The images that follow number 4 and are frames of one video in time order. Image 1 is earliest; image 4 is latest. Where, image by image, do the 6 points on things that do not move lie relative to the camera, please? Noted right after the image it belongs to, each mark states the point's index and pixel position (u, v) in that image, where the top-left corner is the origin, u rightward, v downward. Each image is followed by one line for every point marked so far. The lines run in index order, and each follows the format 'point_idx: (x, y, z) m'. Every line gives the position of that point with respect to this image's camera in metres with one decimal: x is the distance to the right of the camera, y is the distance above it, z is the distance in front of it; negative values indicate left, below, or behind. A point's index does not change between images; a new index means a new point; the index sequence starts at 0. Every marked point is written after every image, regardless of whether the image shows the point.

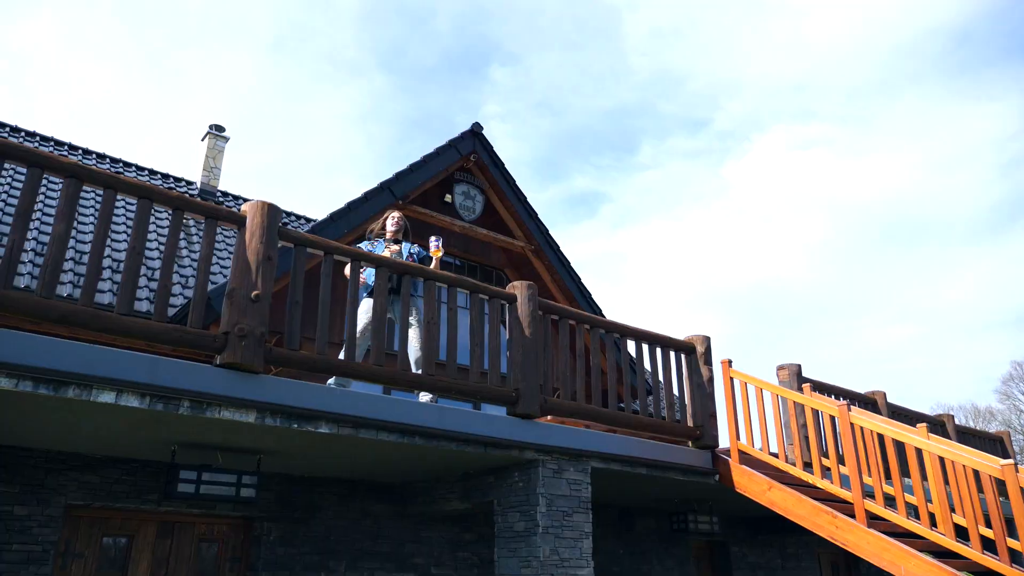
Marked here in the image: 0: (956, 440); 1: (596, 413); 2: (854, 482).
0: (+6.3, -2.2, +10.7) m
1: (+0.7, -1.1, +6.6) m
2: (+2.9, -1.7, +6.4) m
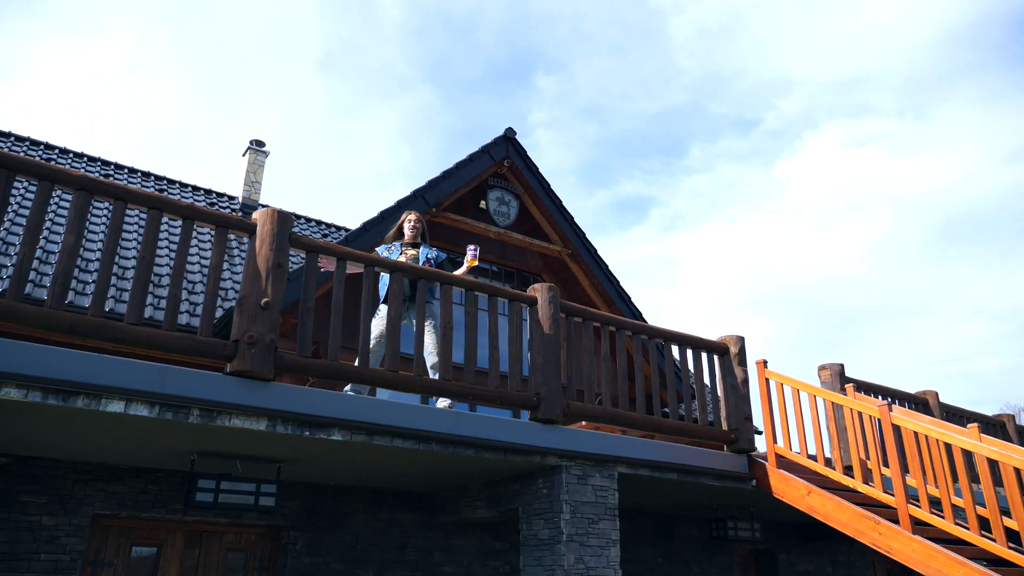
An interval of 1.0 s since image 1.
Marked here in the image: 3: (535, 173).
0: (+6.8, -2.1, +10.1) m
1: (+0.9, -1.1, +6.4) m
2: (+3.1, -1.6, +6.1) m
3: (+0.5, +1.9, +12.6) m
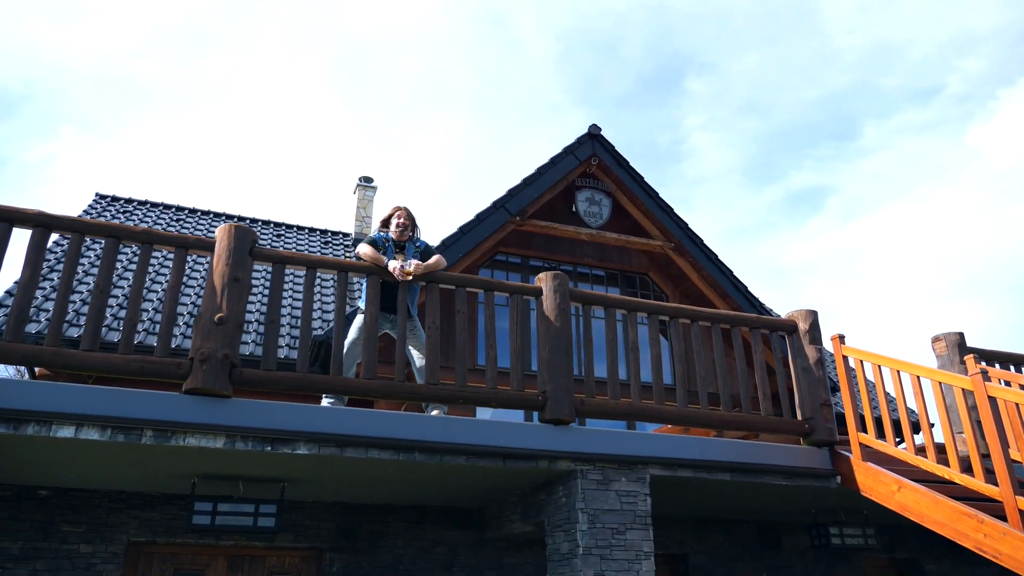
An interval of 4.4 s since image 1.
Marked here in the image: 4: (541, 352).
0: (+7.7, -1.3, +7.9) m
1: (+1.1, -0.9, +5.7) m
2: (+3.2, -1.2, +4.8) m
3: (+1.7, +1.9, +11.9) m
4: (+0.2, -0.5, +5.5) m
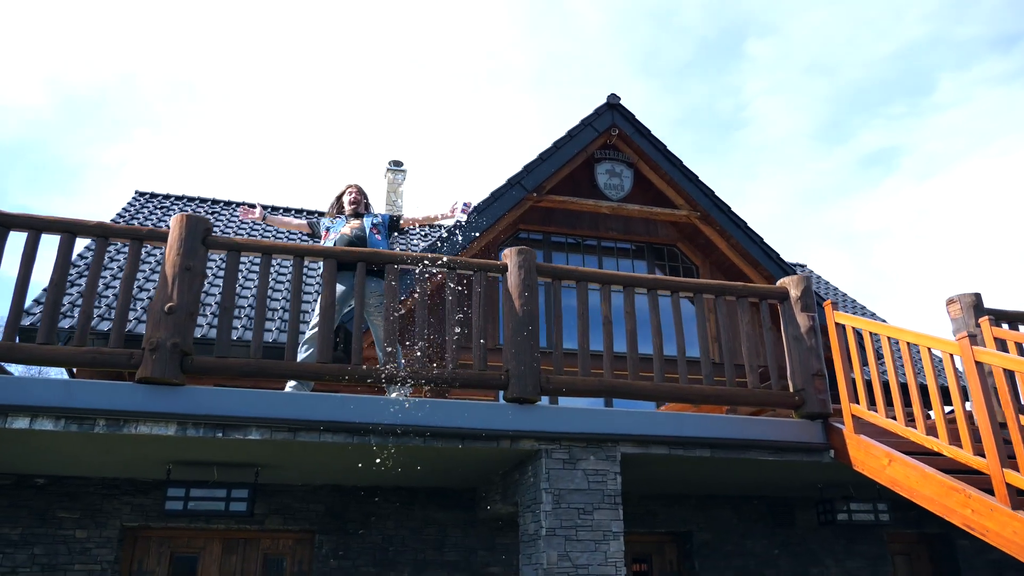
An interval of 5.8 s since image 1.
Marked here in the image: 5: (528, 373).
0: (+7.7, -0.8, +7.2) m
1: (+0.8, -0.7, +5.5) m
2: (+2.9, -0.9, +4.5) m
3: (+1.9, +2.4, +11.6) m
4: (-0.1, -0.3, +5.3) m
5: (+0.1, -0.6, +5.2) m
